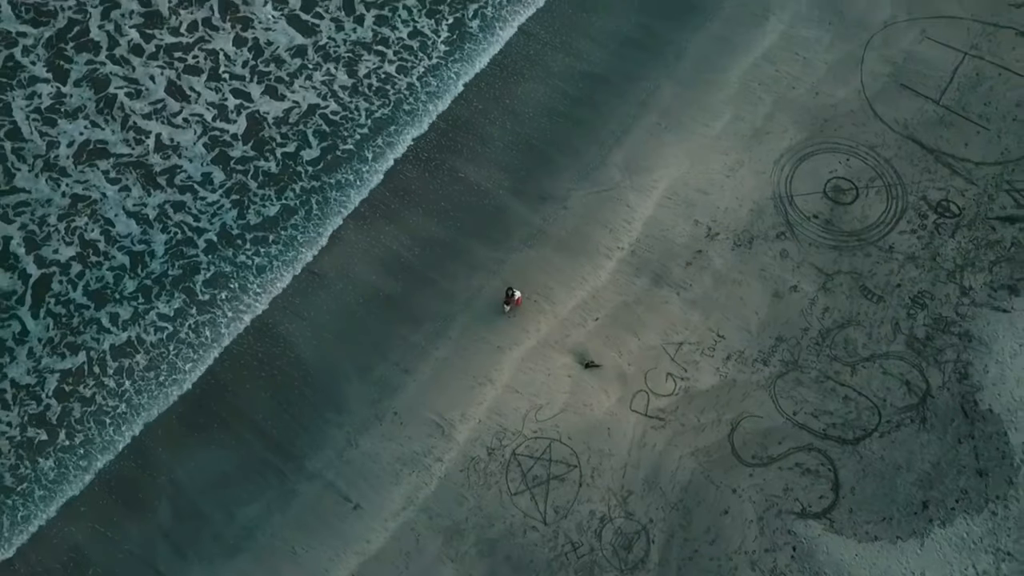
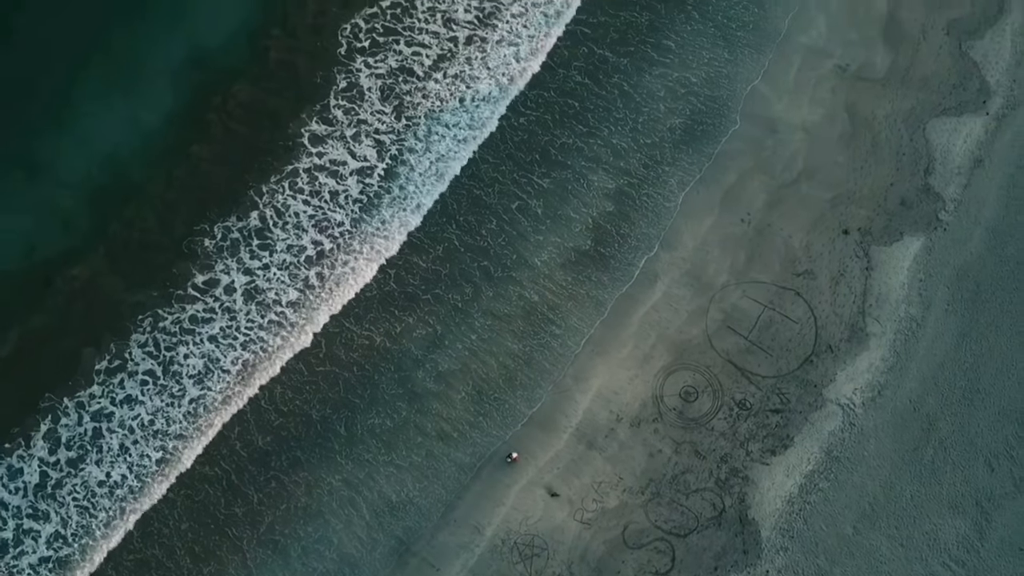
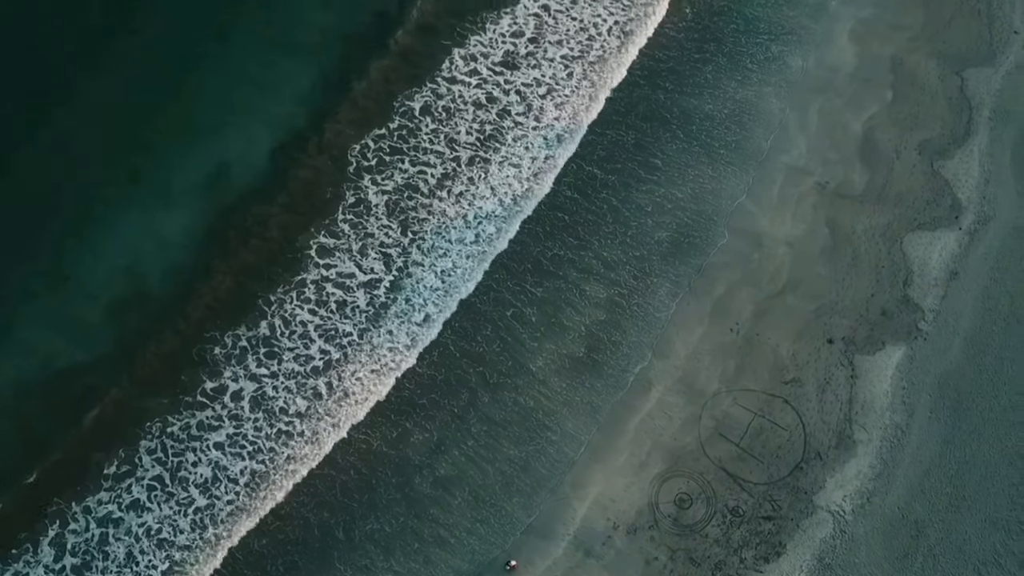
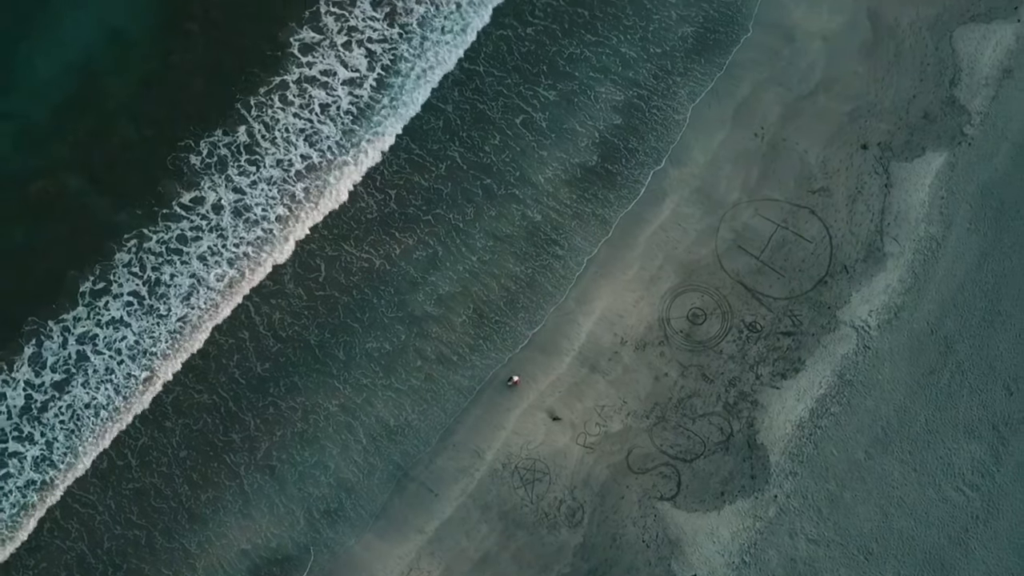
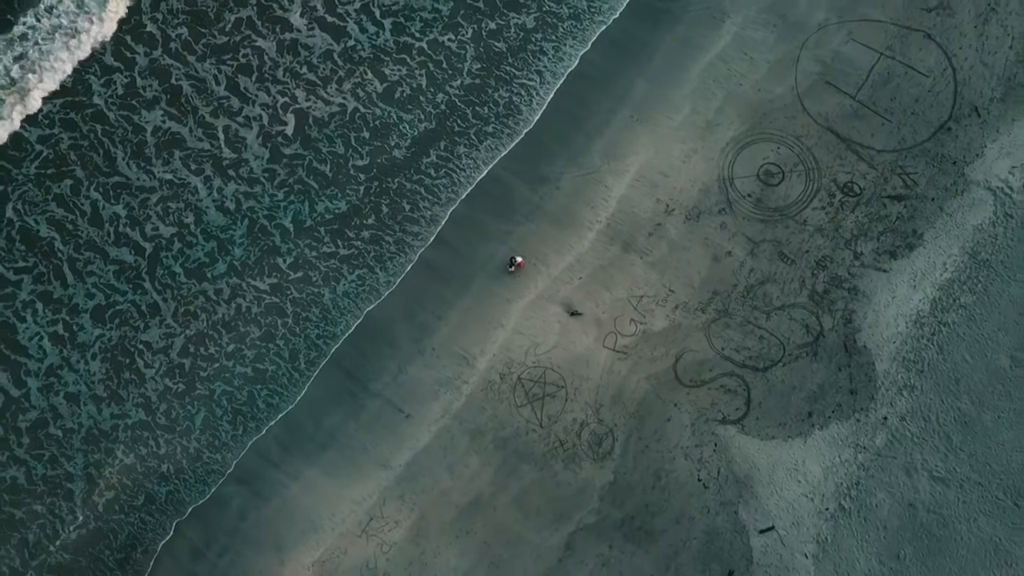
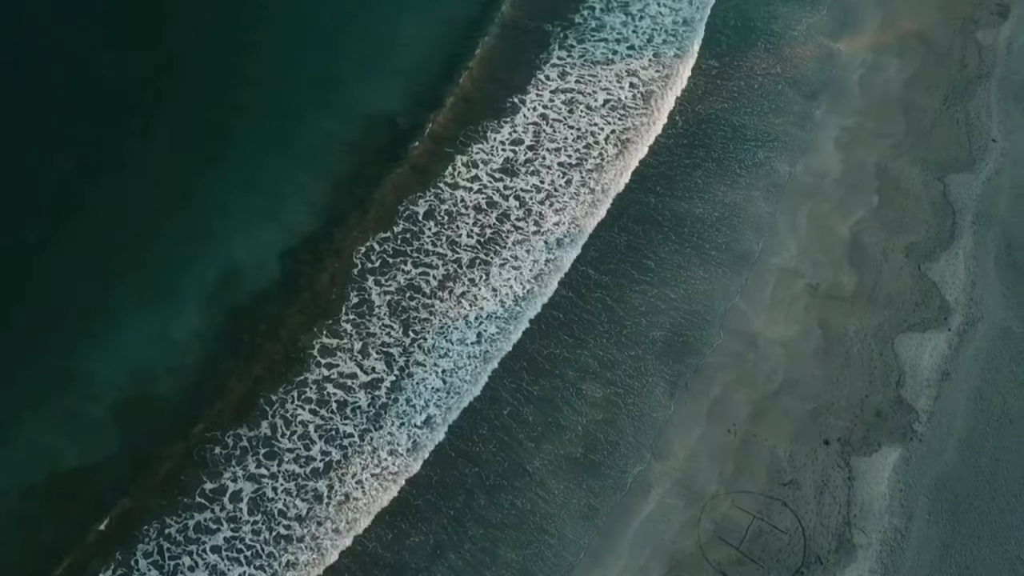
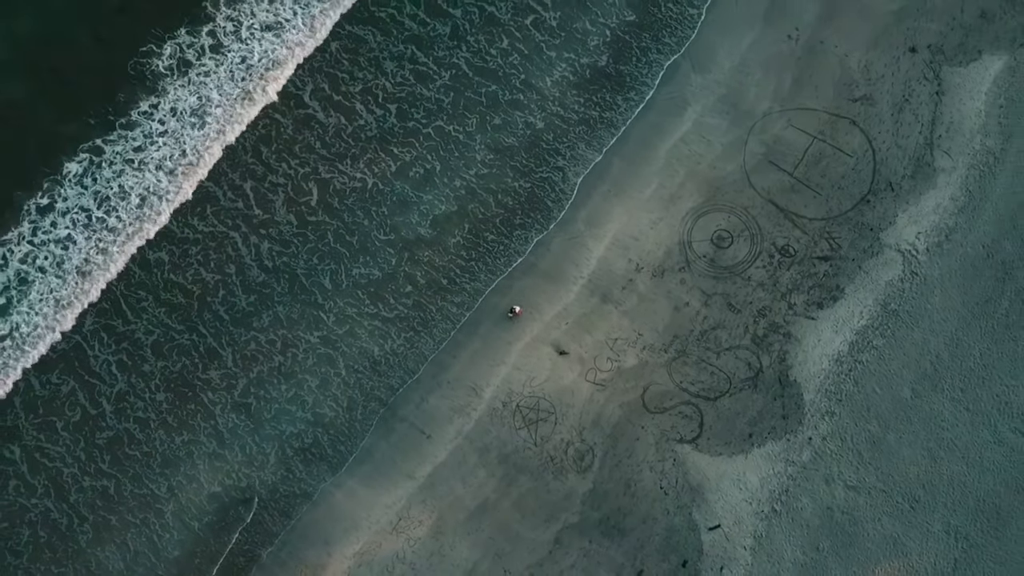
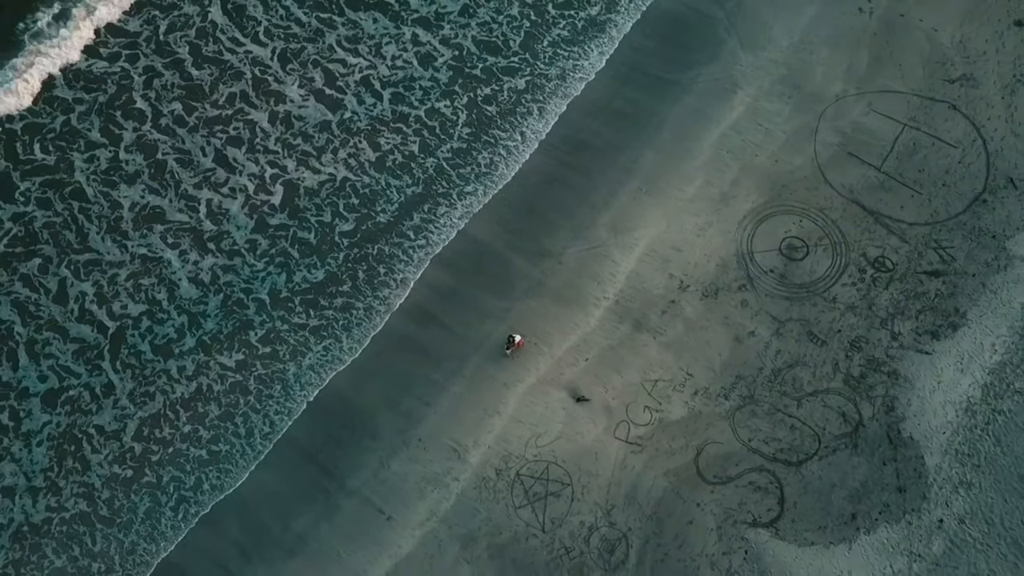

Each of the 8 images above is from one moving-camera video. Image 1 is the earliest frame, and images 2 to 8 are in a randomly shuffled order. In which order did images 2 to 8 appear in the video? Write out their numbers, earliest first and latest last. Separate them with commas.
8, 5, 7, 4, 2, 3, 6
